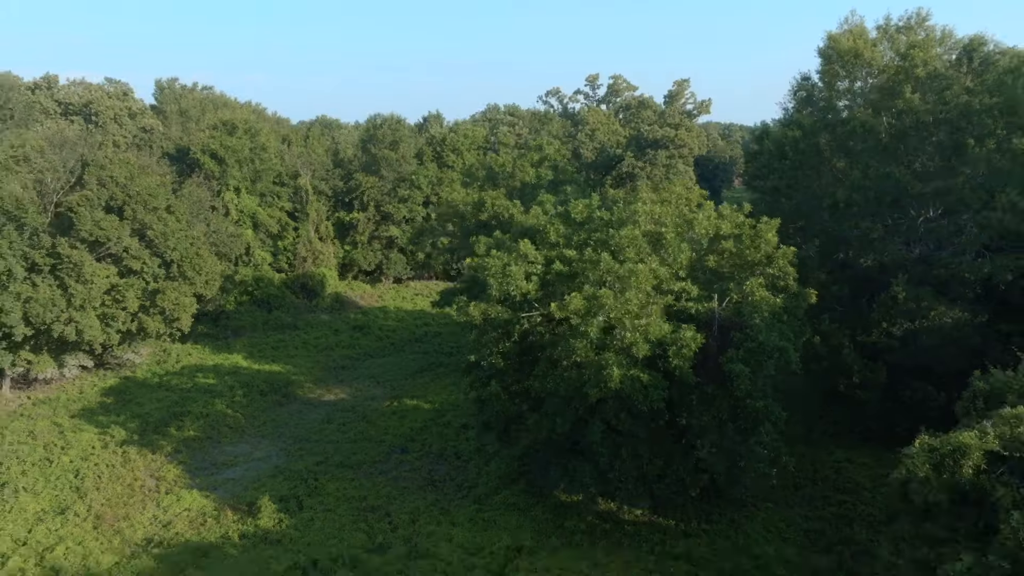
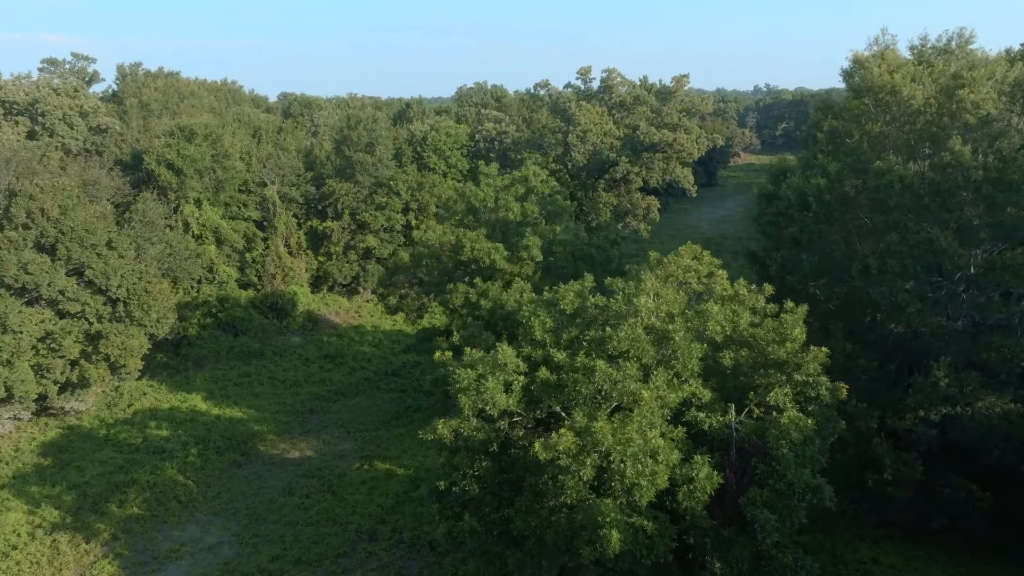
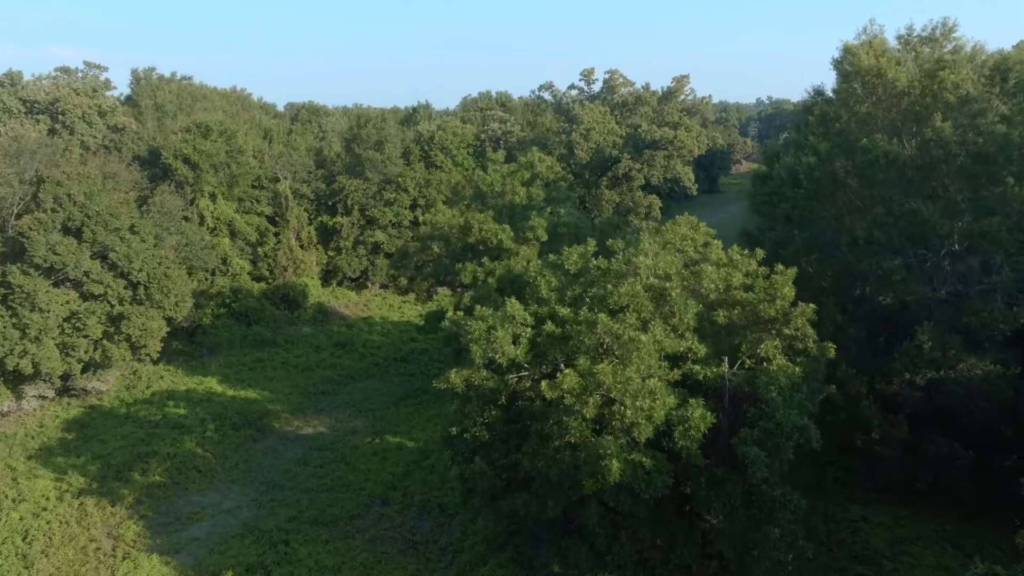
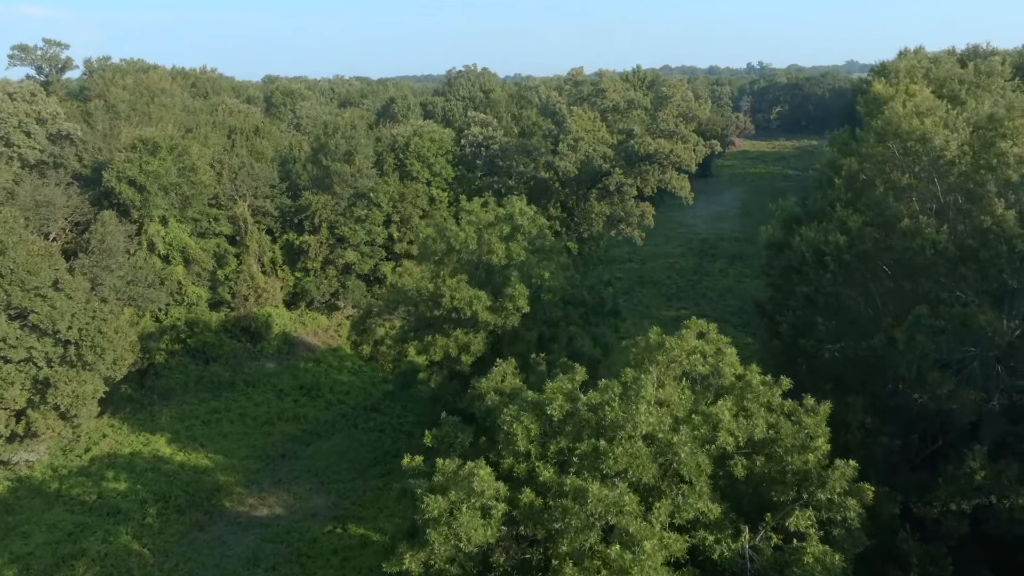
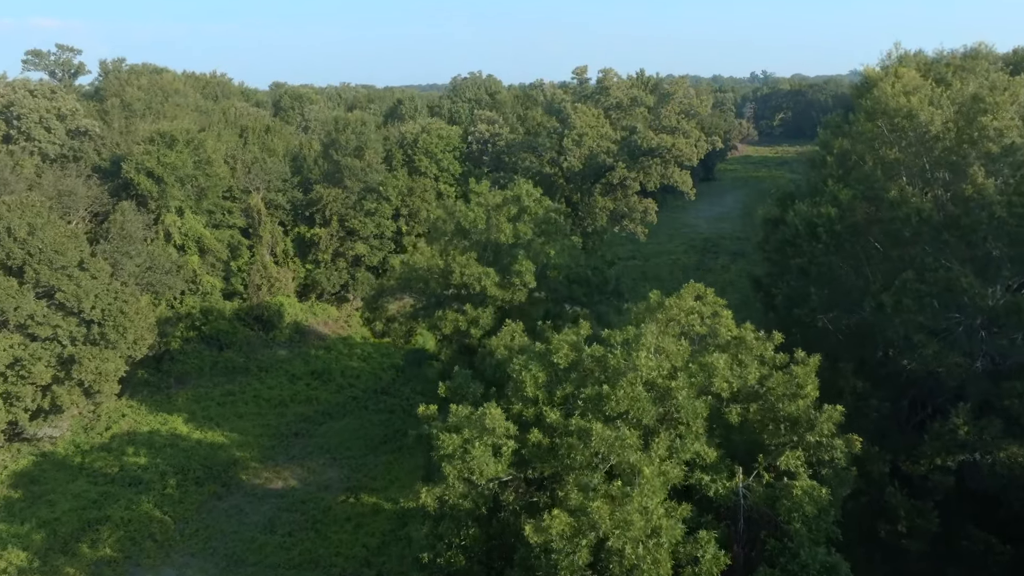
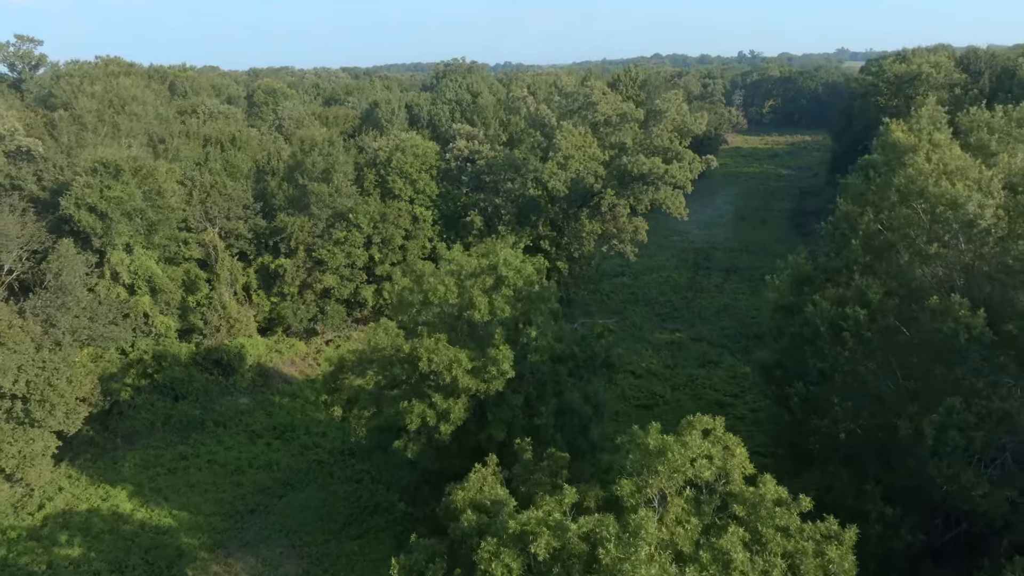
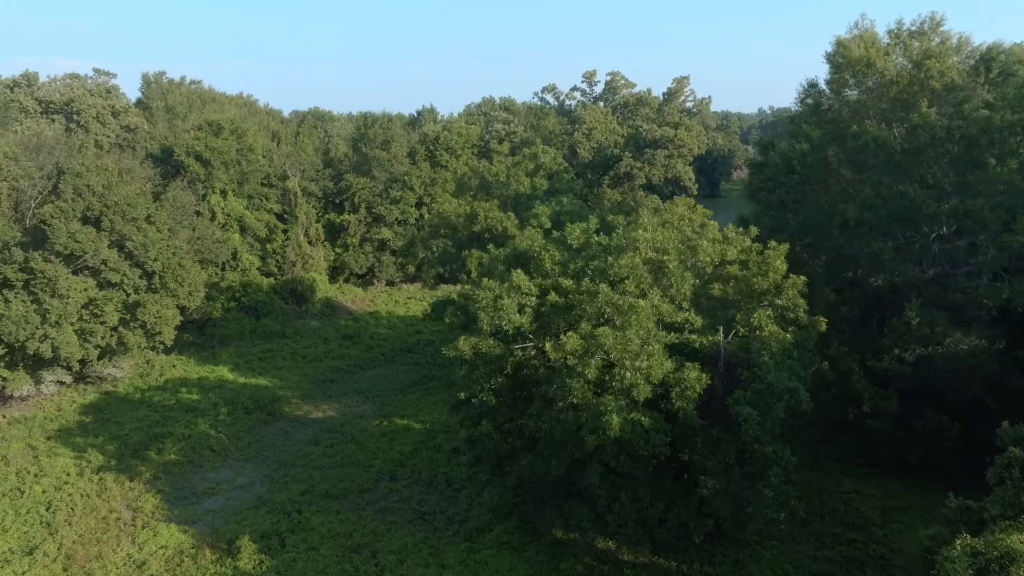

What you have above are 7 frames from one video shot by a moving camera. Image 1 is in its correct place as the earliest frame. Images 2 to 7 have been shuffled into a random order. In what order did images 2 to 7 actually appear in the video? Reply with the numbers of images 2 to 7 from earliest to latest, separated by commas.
7, 3, 2, 5, 4, 6
